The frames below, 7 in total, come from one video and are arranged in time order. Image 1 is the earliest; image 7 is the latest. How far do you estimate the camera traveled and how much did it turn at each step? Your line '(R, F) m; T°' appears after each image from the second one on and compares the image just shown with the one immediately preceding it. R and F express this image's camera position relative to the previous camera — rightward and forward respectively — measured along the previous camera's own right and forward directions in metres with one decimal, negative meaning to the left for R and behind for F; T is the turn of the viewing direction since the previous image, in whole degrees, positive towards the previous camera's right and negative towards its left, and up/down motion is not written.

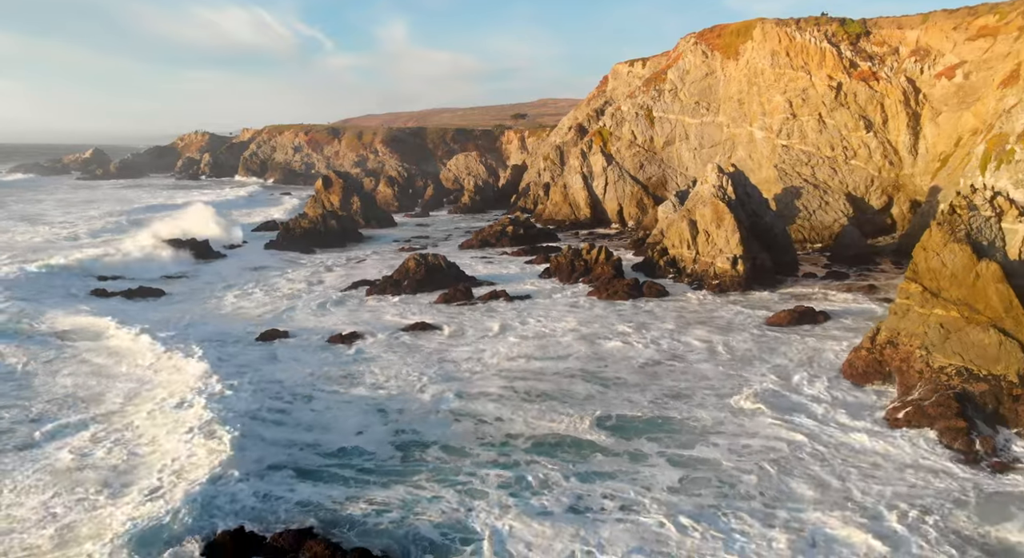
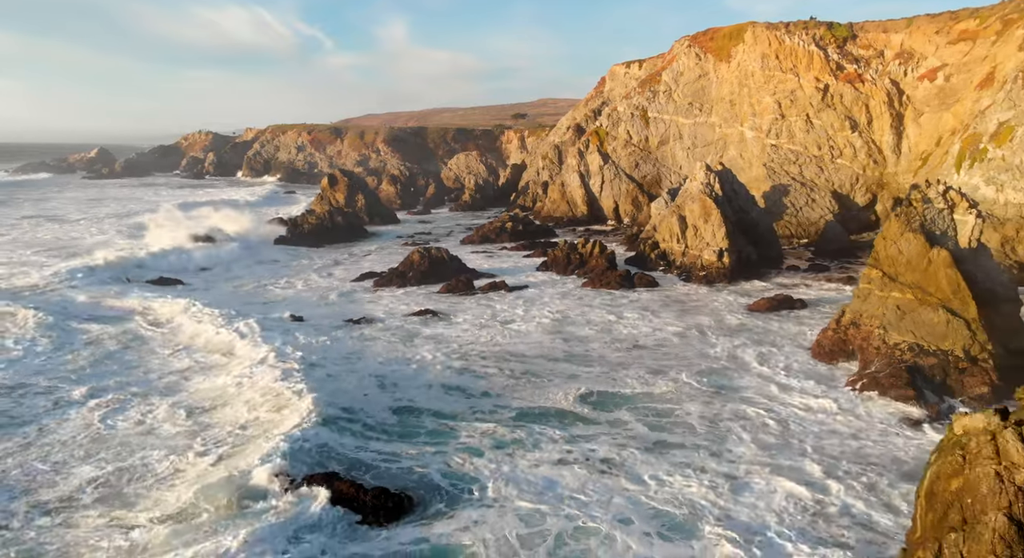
(+0.1, -2.1) m; 0°
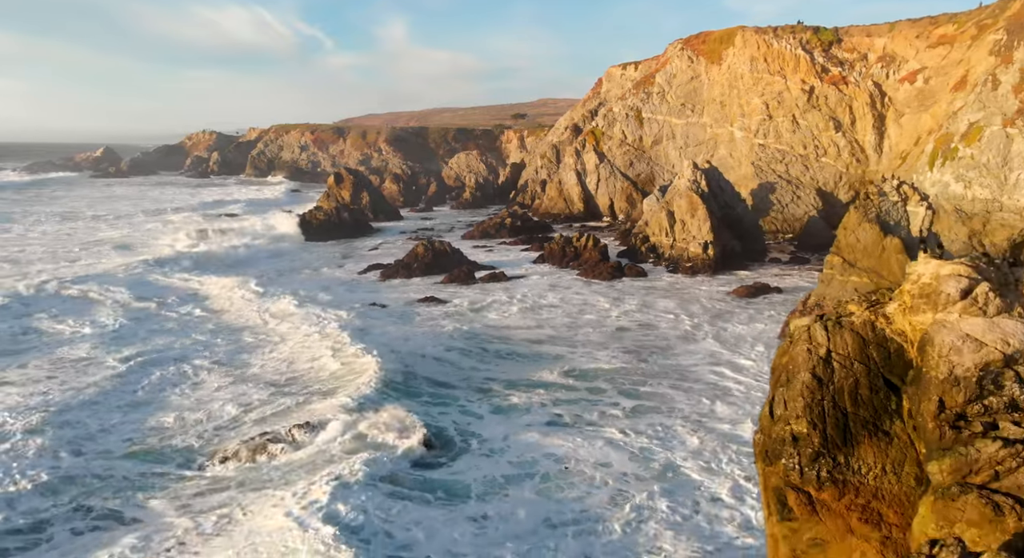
(+0.1, -2.4) m; 0°
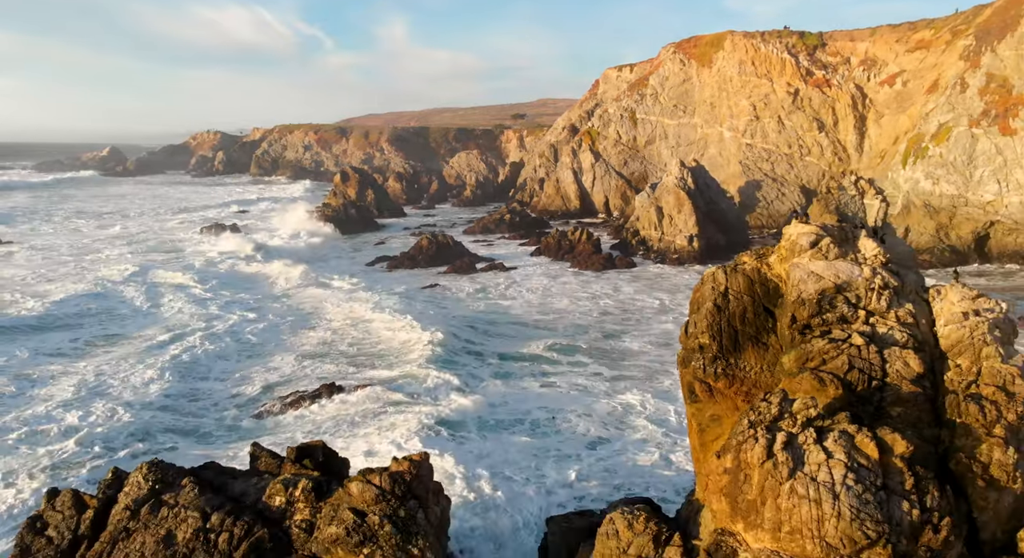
(+0.1, -2.8) m; 0°
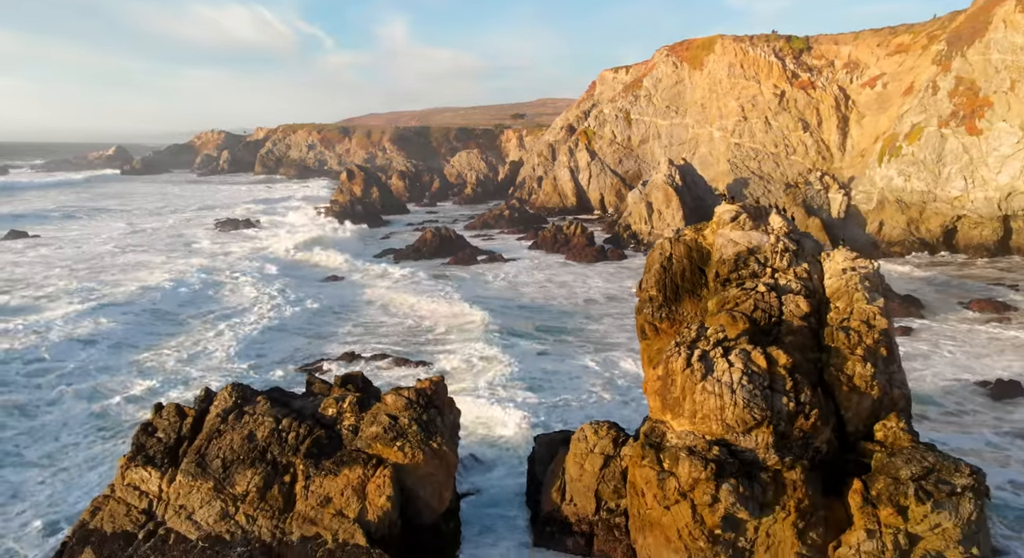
(+0.1, -2.9) m; 0°
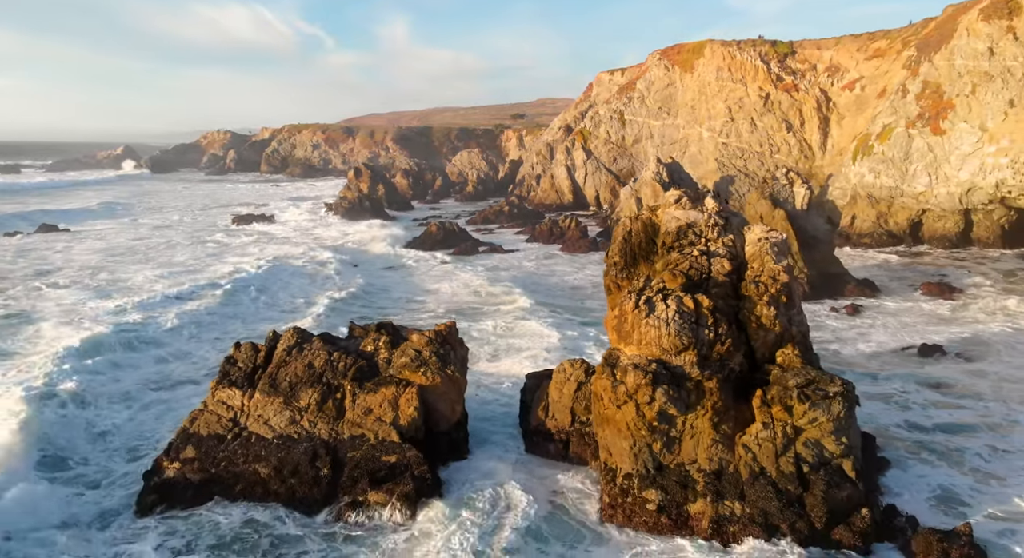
(+0.1, -3.6) m; 0°
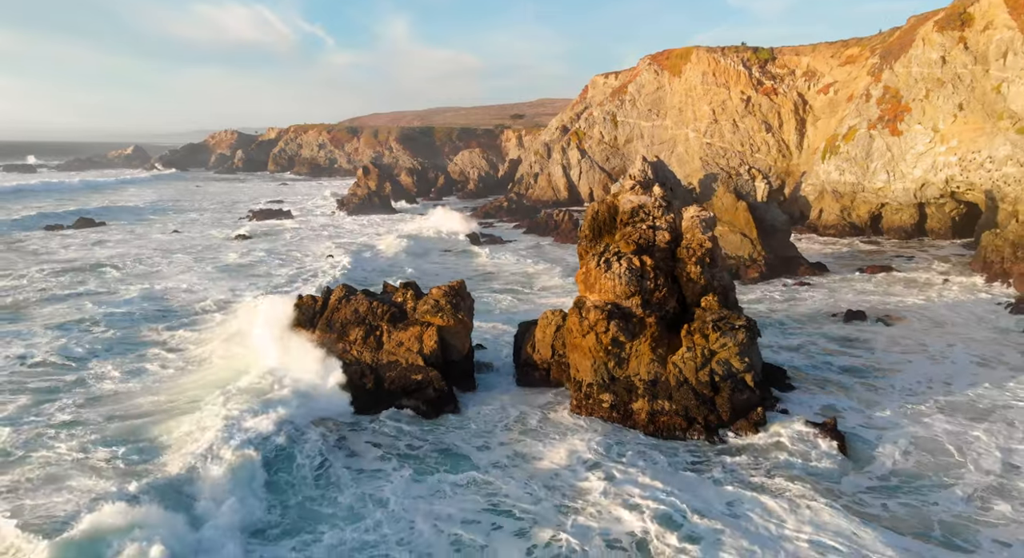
(+0.1, -5.0) m; 0°
